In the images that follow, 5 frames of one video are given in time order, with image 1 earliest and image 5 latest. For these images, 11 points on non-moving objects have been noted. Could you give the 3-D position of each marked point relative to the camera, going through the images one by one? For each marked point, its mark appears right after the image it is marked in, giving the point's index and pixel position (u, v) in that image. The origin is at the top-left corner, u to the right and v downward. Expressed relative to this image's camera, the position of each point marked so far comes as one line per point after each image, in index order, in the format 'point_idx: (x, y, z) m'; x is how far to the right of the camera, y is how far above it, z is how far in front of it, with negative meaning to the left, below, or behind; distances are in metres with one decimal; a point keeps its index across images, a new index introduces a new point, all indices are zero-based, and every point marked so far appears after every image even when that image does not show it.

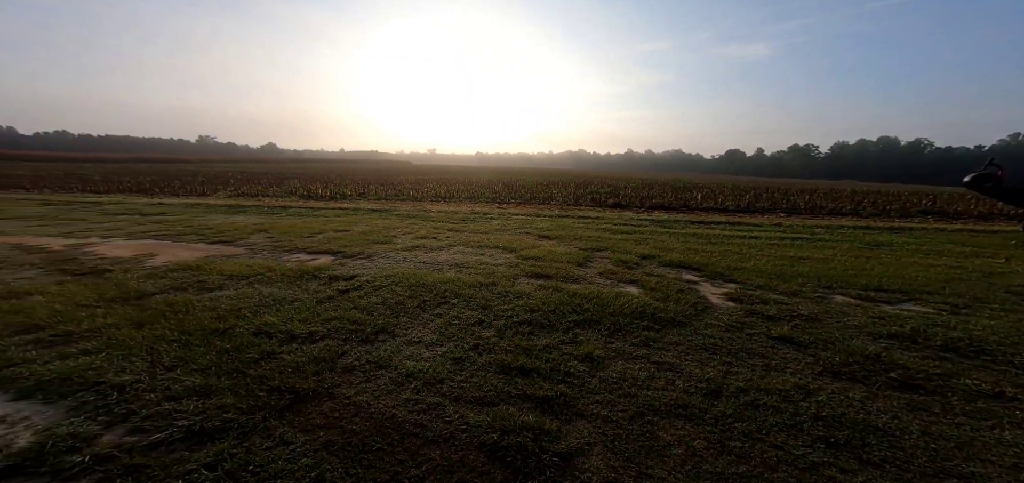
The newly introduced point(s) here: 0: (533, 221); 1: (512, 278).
0: (+0.3, +0.5, +8.2) m
1: (0.0, -0.3, +3.4) m
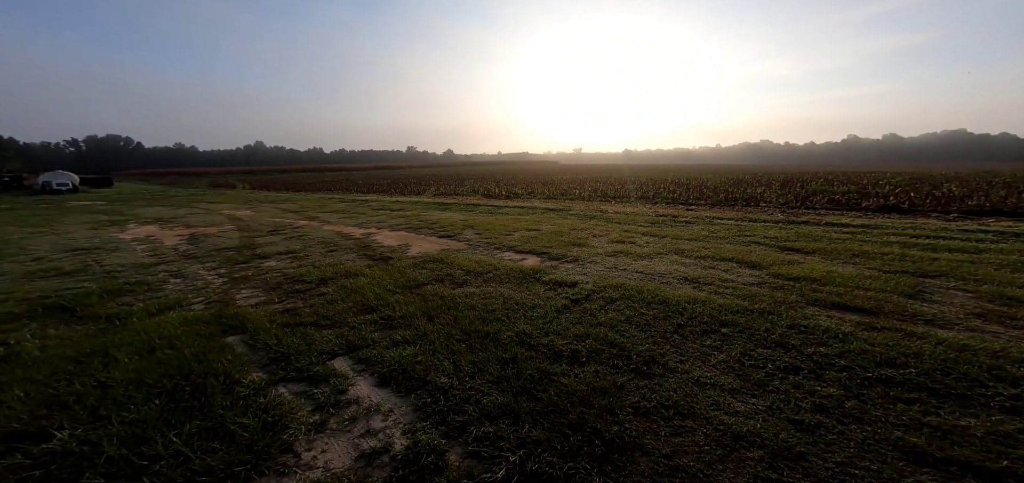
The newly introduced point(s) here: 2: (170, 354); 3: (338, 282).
0: (+4.2, +0.3, +6.8) m
1: (+1.9, -0.4, +2.5) m
2: (-2.7, -0.9, +2.9) m
3: (-2.6, -0.6, +5.6) m
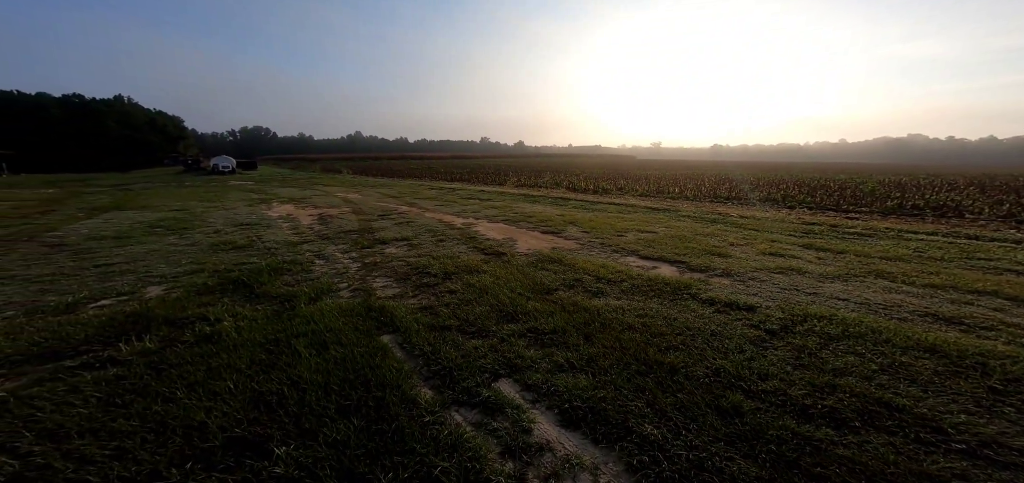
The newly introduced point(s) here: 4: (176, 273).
0: (+6.2, 0.0, +5.3) m
1: (+3.1, -0.7, +1.6) m
2: (-1.3, -0.9, +2.9) m
3: (-0.7, -0.5, +5.5) m
4: (-5.2, -0.5, +5.8) m
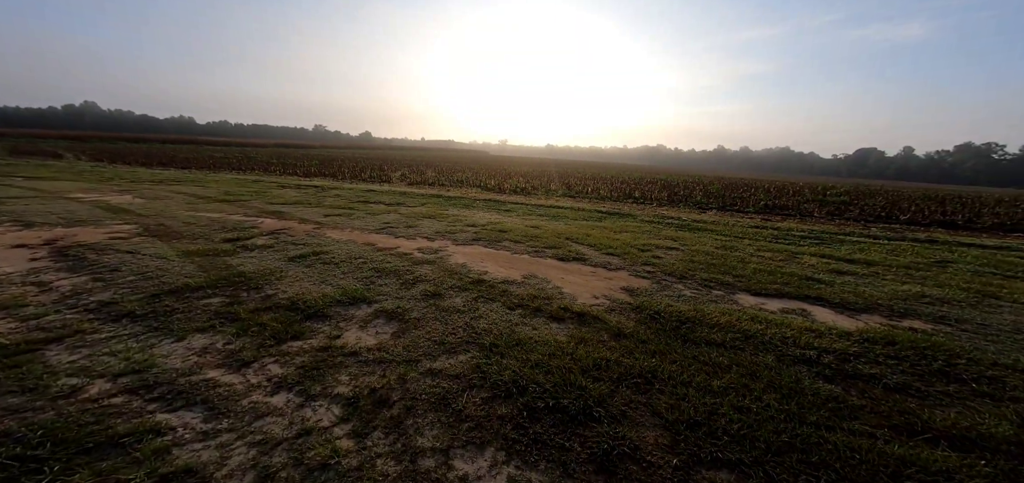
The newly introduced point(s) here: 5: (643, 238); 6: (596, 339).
0: (+7.0, -0.3, +5.9) m
1: (+6.1, -1.2, +1.1) m
2: (+1.6, -1.6, +0.2) m
3: (+0.9, -1.1, +2.7) m
4: (-3.2, -1.3, +0.8) m
5: (+2.5, 0.0, +7.4) m
6: (+0.8, -1.0, +3.3) m
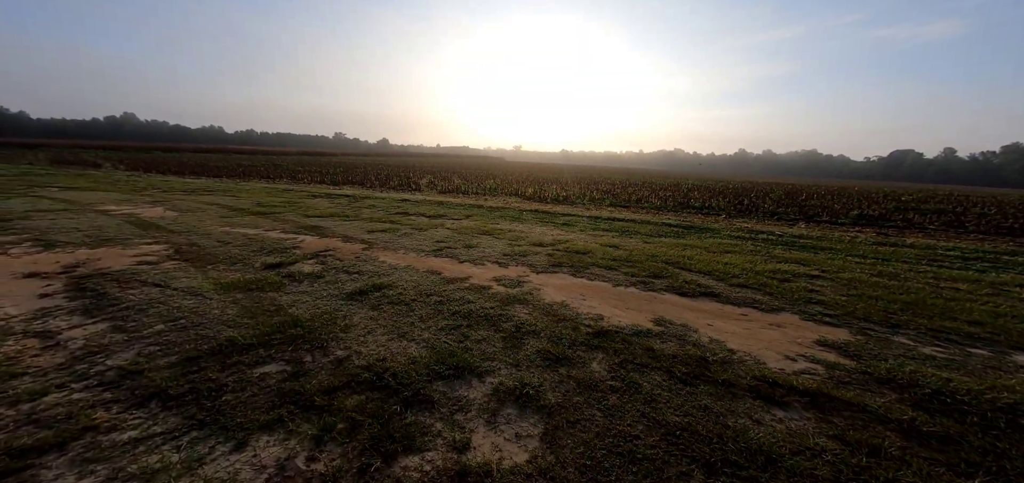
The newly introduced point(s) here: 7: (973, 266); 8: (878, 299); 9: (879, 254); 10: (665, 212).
0: (+8.6, -0.7, +4.1) m
1: (+7.5, -1.5, -0.6) m
2: (+3.0, -1.9, -1.4) m
3: (+2.3, -1.5, +1.2) m
4: (-1.8, -1.7, -0.6) m
5: (+4.2, -0.5, +5.8) m
6: (+2.3, -1.4, +1.7) m
7: (+8.1, -0.3, +6.7) m
8: (+4.7, -0.7, +4.8) m
9: (+7.1, -0.2, +7.0) m
10: (+5.2, +1.5, +14.3) m
